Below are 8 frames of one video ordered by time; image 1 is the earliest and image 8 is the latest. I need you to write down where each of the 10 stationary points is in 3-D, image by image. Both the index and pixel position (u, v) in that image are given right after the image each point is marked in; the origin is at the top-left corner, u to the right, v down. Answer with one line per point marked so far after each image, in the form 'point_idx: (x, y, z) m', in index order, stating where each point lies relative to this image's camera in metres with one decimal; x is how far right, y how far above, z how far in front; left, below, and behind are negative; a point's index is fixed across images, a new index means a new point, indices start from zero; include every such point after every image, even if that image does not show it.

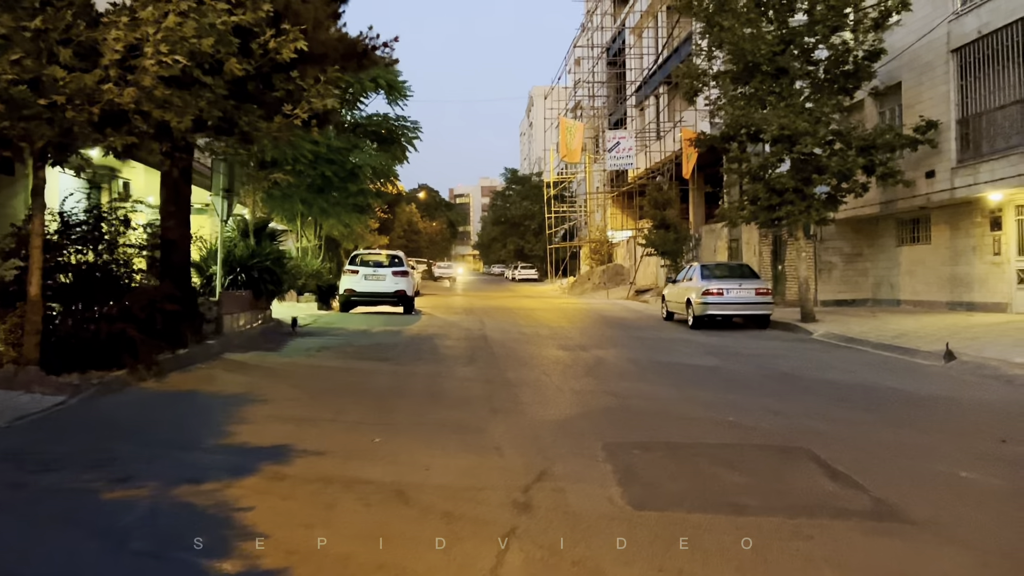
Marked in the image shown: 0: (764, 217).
0: (+5.9, +1.7, +19.8) m
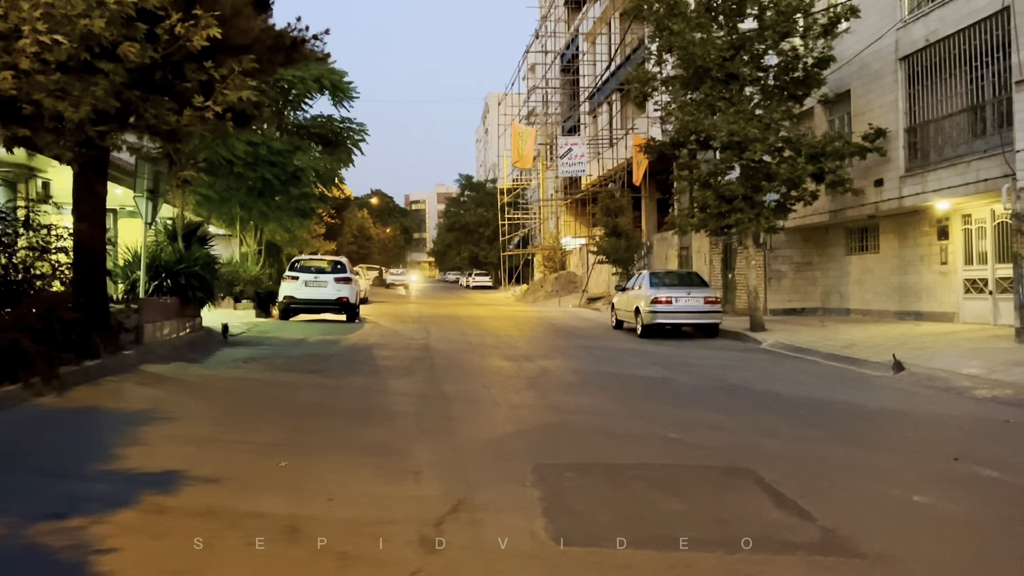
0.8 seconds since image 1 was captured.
0: (+4.7, +1.5, +19.5) m
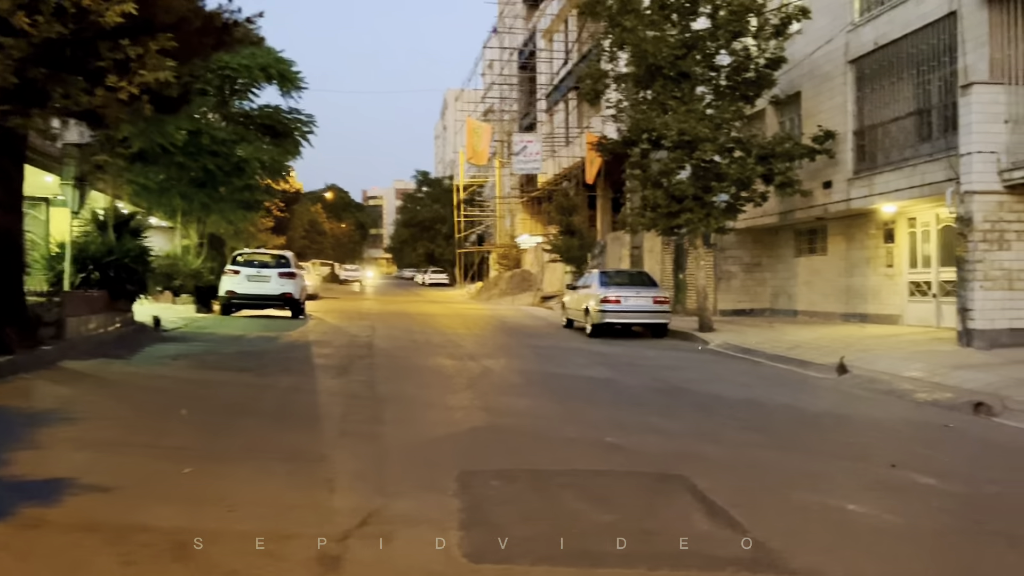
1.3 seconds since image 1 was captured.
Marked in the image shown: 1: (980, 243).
0: (+3.5, +1.5, +19.3) m
1: (+7.7, +0.7, +13.8) m
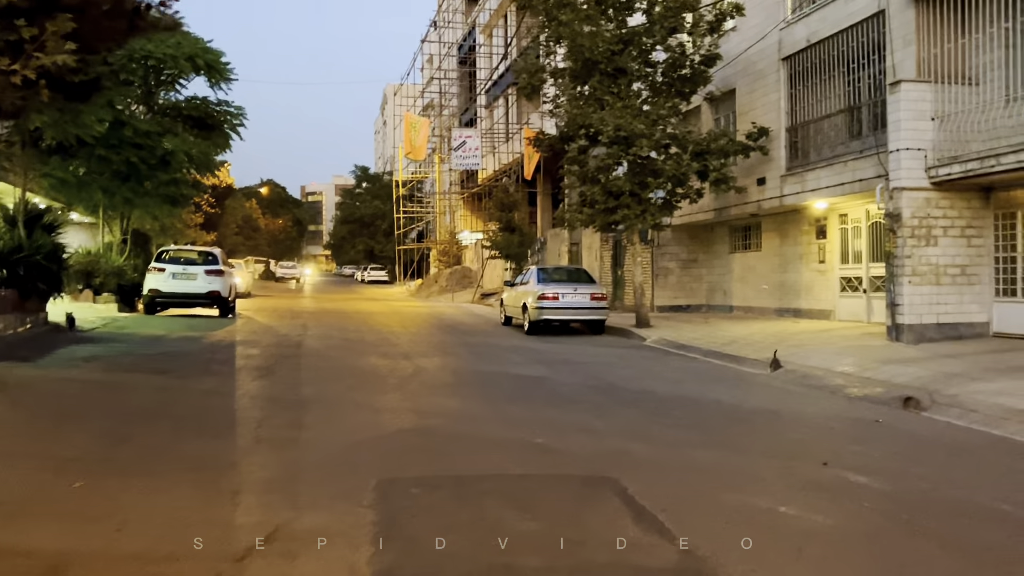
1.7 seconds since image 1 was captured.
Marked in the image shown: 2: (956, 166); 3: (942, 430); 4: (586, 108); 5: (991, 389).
0: (+2.0, +1.5, +19.2) m
1: (+6.6, +0.8, +14.0) m
2: (+7.1, +2.0, +13.5) m
3: (+4.4, -1.4, +8.6) m
4: (+1.7, +4.0, +18.8) m
5: (+5.7, -1.2, +10.0) m
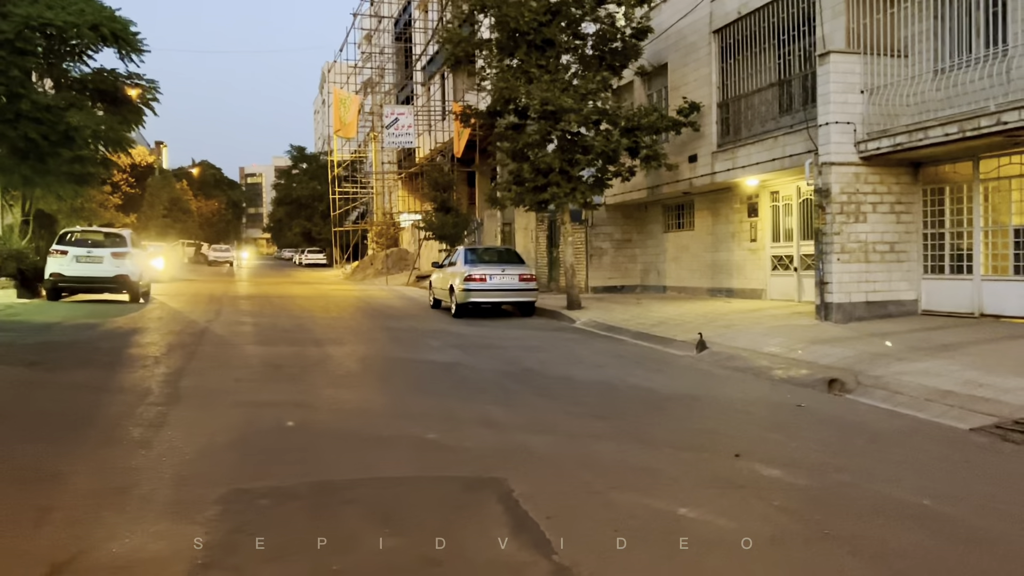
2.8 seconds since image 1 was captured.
0: (+0.4, +2.0, +18.6) m
1: (+5.3, +1.2, +13.6) m
2: (+5.8, +2.3, +13.1) m
3: (+3.4, -1.2, +8.2) m
4: (0.0, +4.4, +18.1) m
5: (+4.6, -0.9, +9.6) m
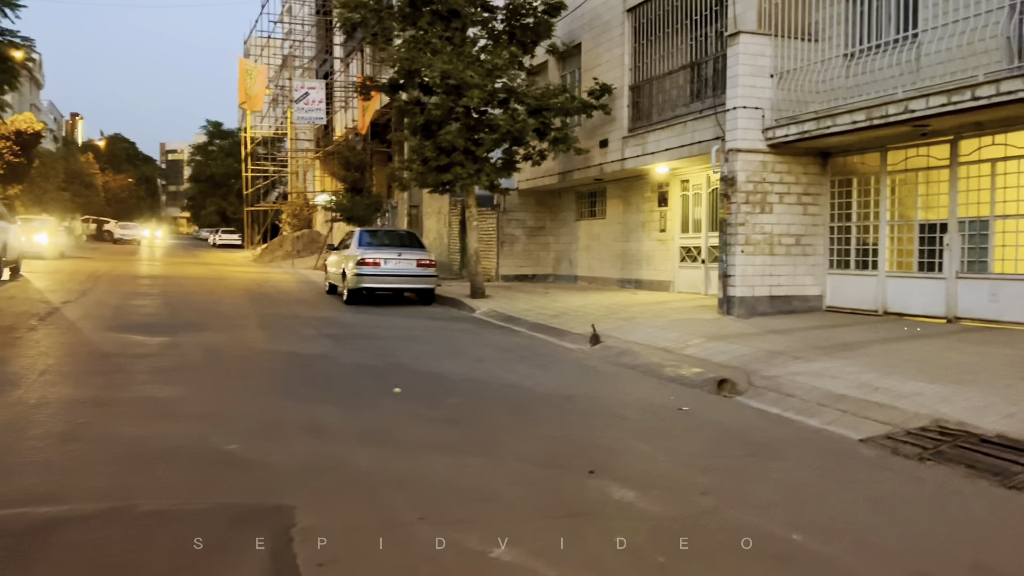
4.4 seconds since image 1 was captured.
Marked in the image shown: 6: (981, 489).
0: (-1.7, +2.3, +17.5) m
1: (+3.6, +1.3, +13.0) m
2: (+4.1, +2.4, +12.5) m
3: (+2.1, -1.2, +7.4) m
4: (-1.9, +4.7, +16.9) m
5: (+3.2, -0.9, +8.9) m
6: (+3.1, -1.3, +5.5) m
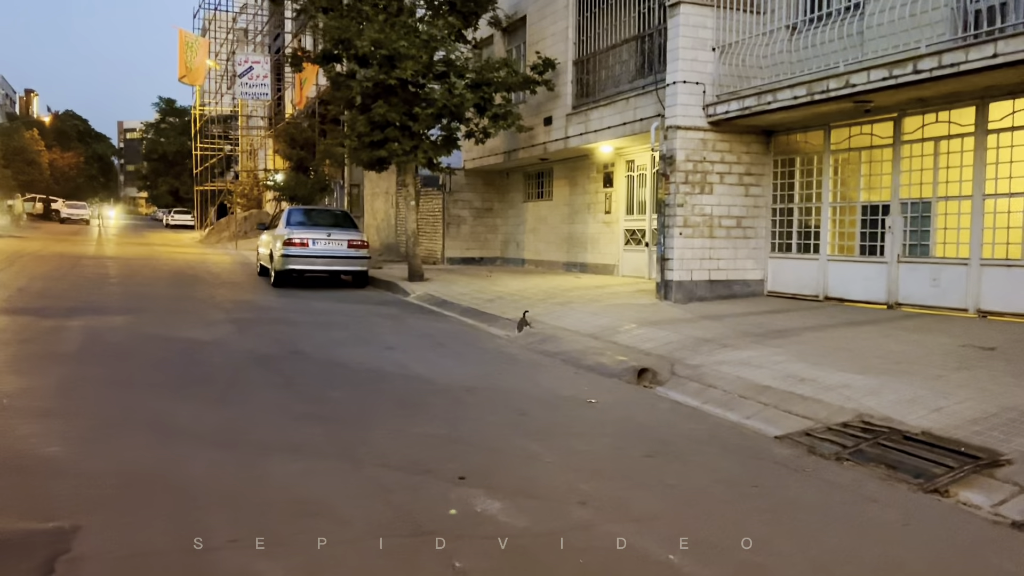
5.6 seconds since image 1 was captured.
0: (-2.9, +2.6, +16.7) m
1: (+2.5, +1.5, +12.4) m
2: (+3.1, +2.6, +11.9) m
3: (+1.3, -1.0, +6.8) m
4: (-3.1, +5.1, +16.1) m
5: (+2.3, -0.7, +8.4) m
6: (+2.3, -1.2, +5.0) m
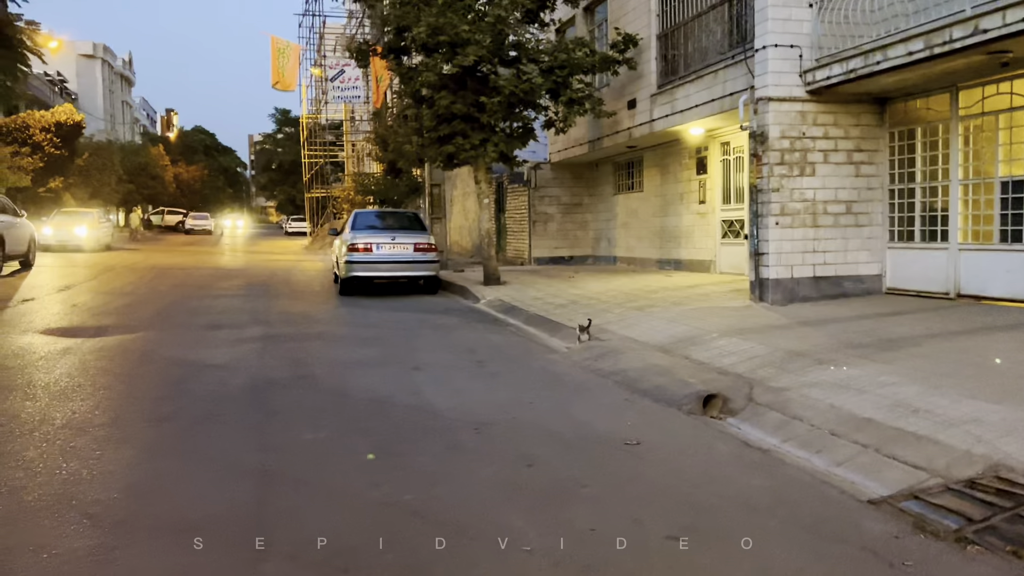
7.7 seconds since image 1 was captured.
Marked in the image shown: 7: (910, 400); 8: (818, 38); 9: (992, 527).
0: (-1.4, +2.5, +15.6) m
1: (+3.3, +1.5, +10.6) m
2: (+3.8, +2.6, +10.0) m
3: (+1.3, -1.1, +5.3) m
4: (-1.8, +5.0, +15.0) m
5: (+2.6, -0.7, +6.6) m
6: (+2.1, -1.3, +3.3) m
7: (+2.8, -0.8, +5.9) m
8: (+3.8, +3.1, +10.5) m
9: (+2.3, -1.1, +4.0) m
